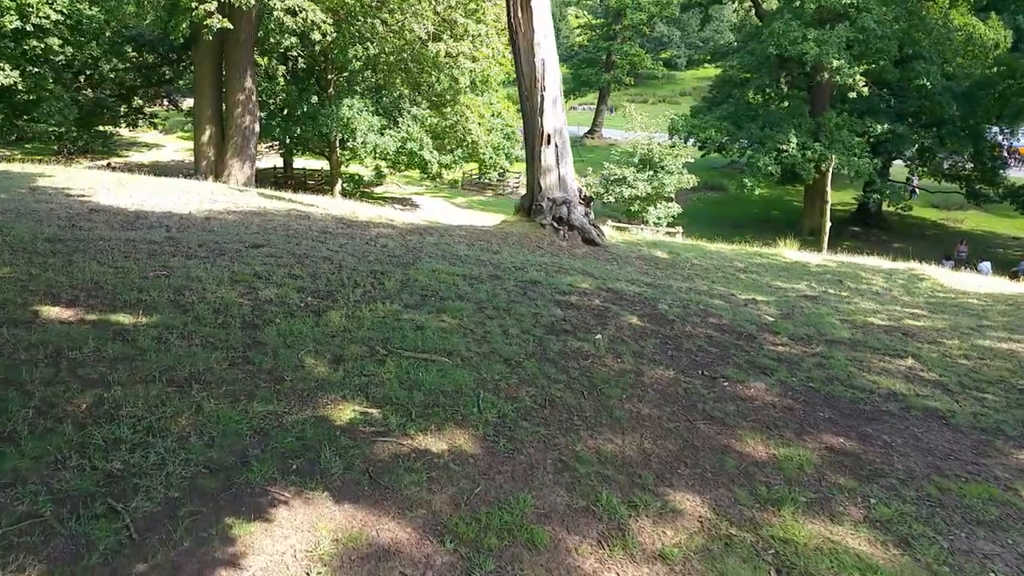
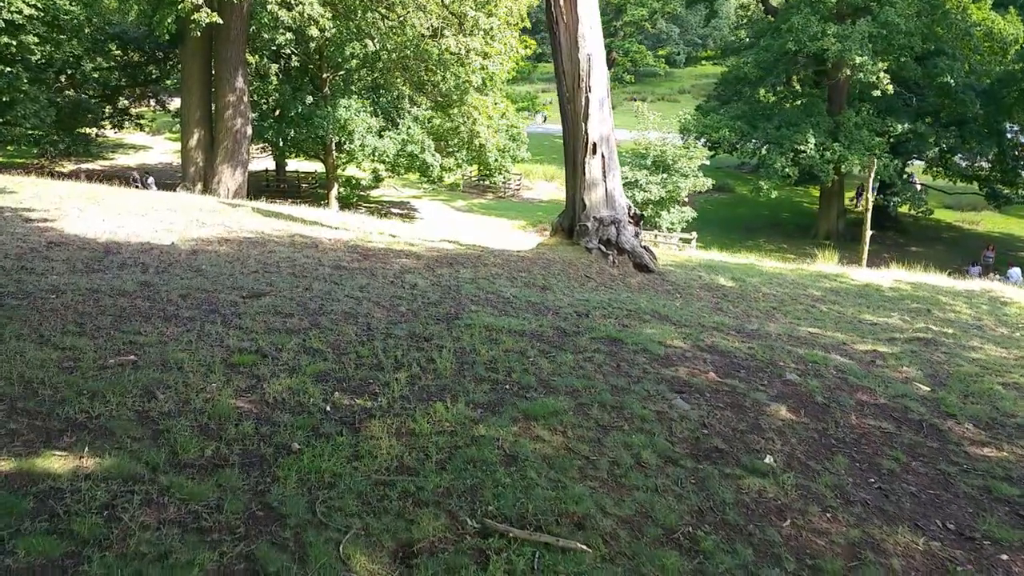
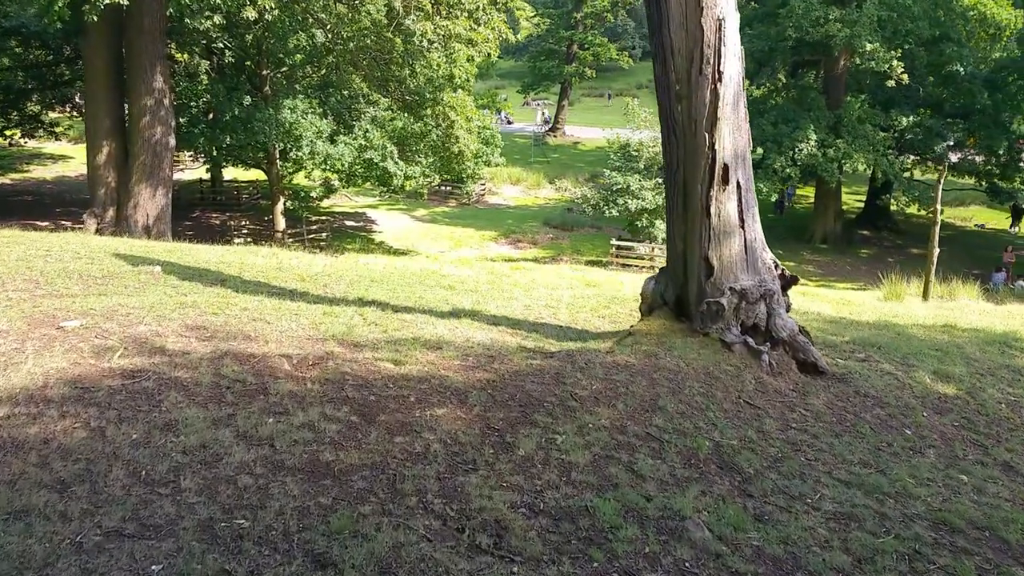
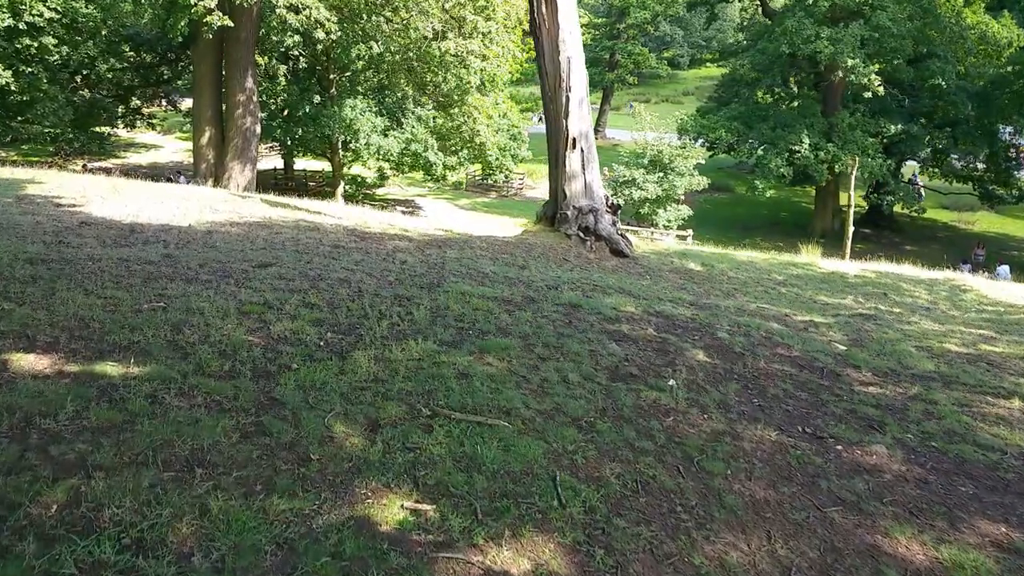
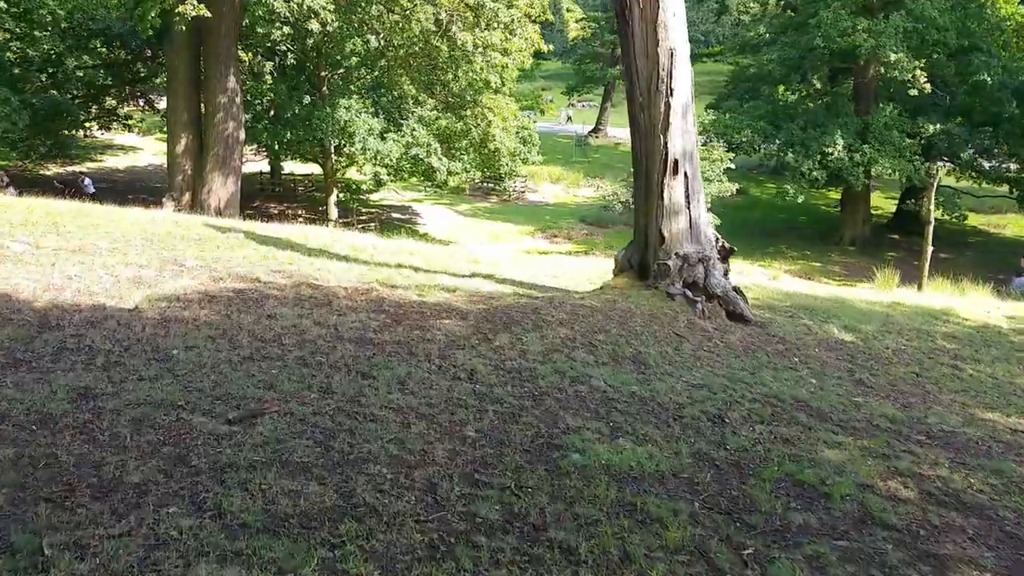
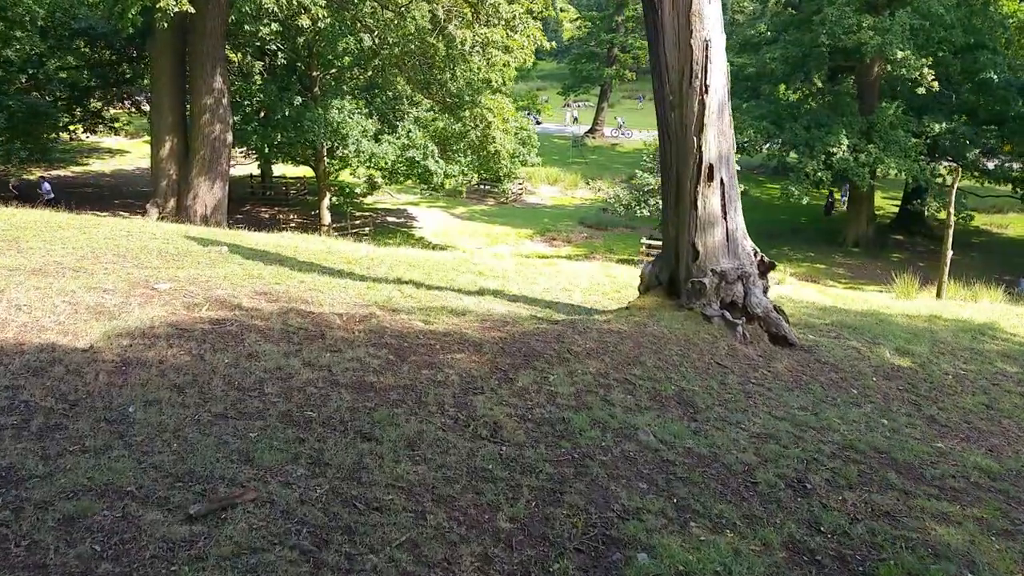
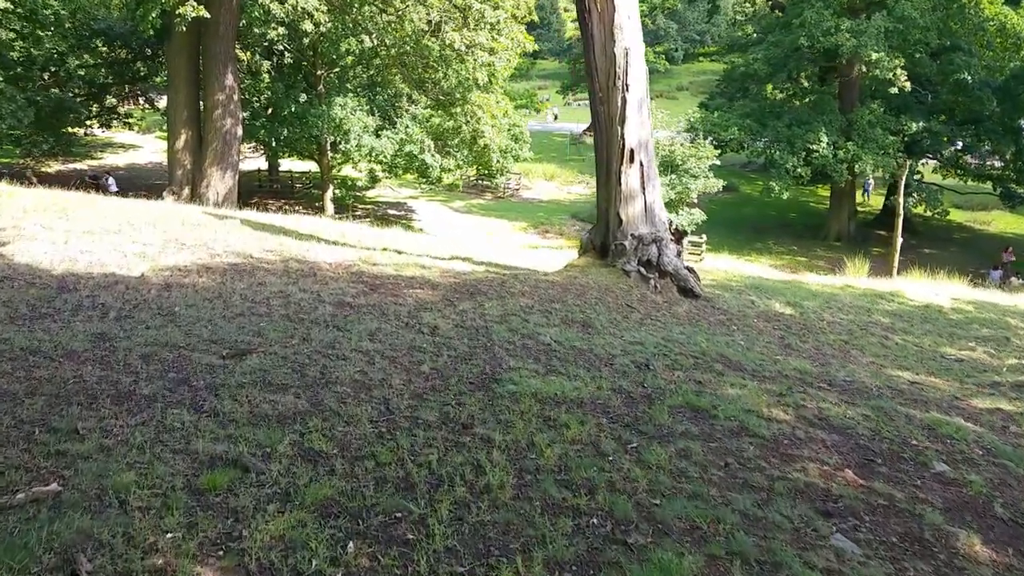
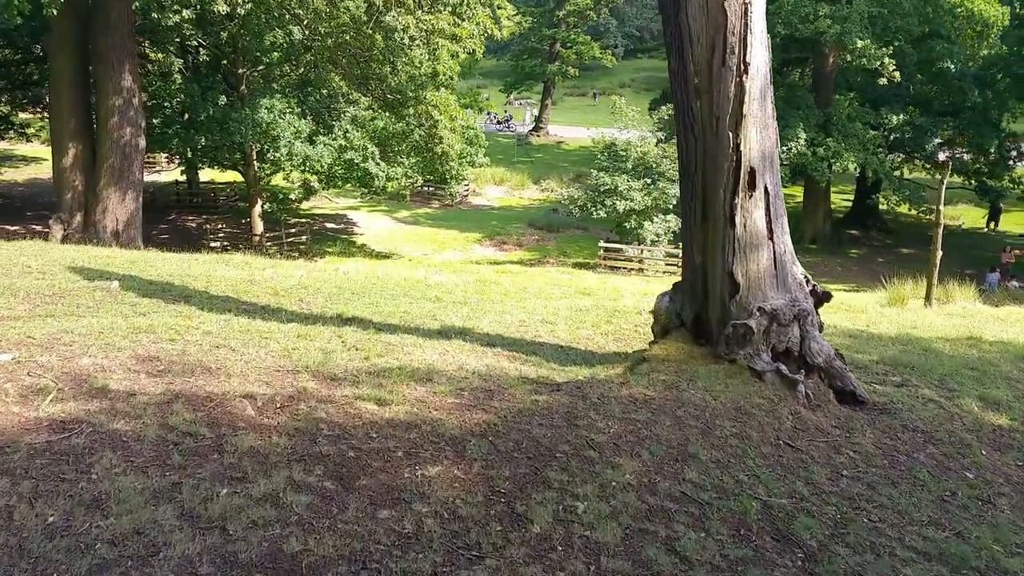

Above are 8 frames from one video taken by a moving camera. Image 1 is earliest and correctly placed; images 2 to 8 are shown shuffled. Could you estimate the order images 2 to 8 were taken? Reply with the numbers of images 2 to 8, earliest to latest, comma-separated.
4, 2, 7, 5, 6, 3, 8
